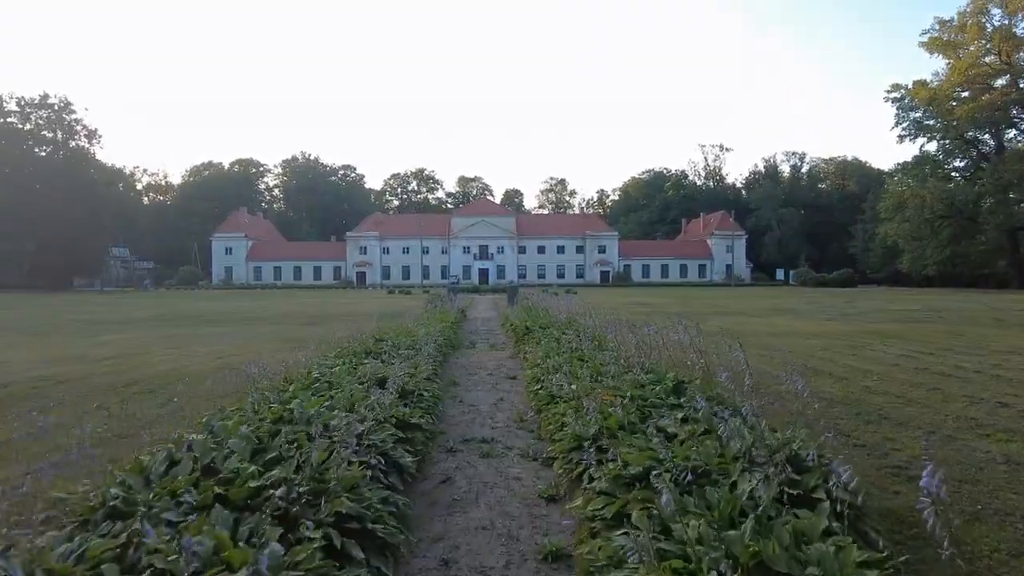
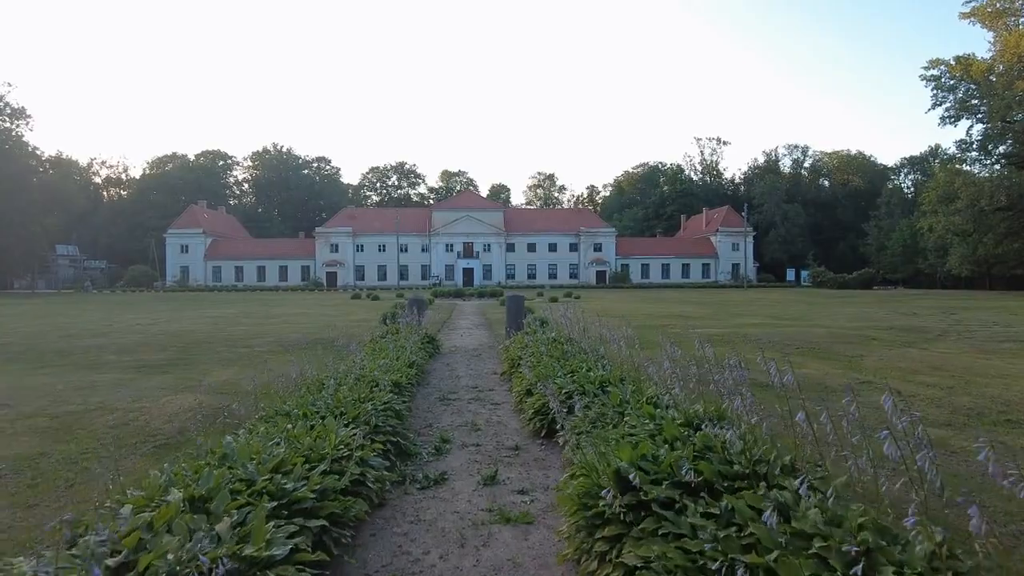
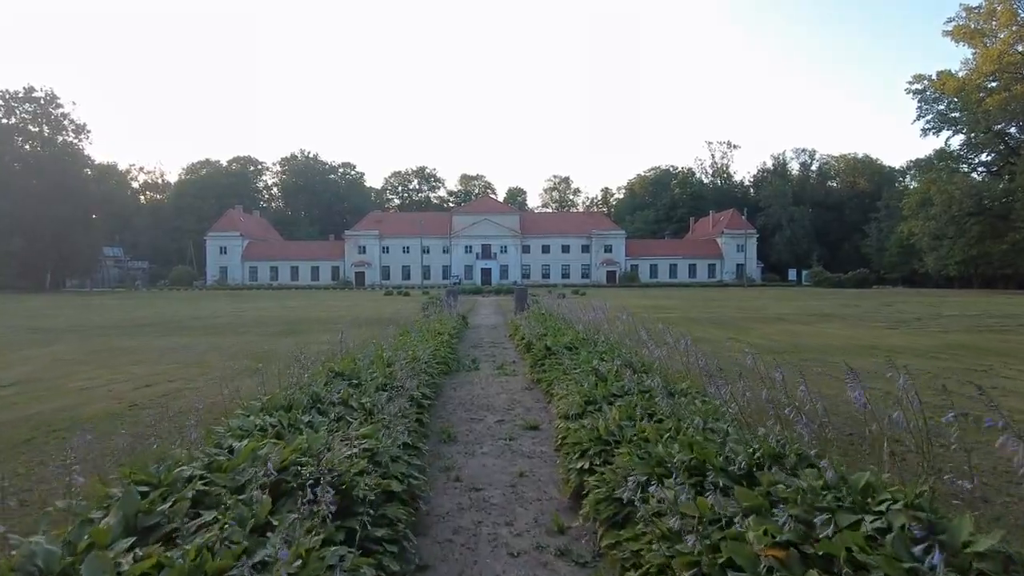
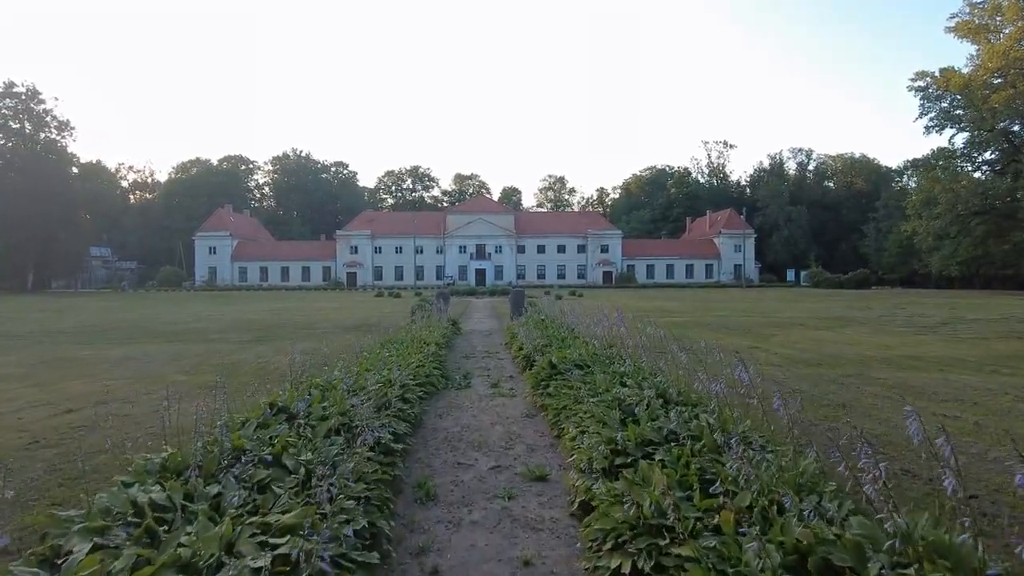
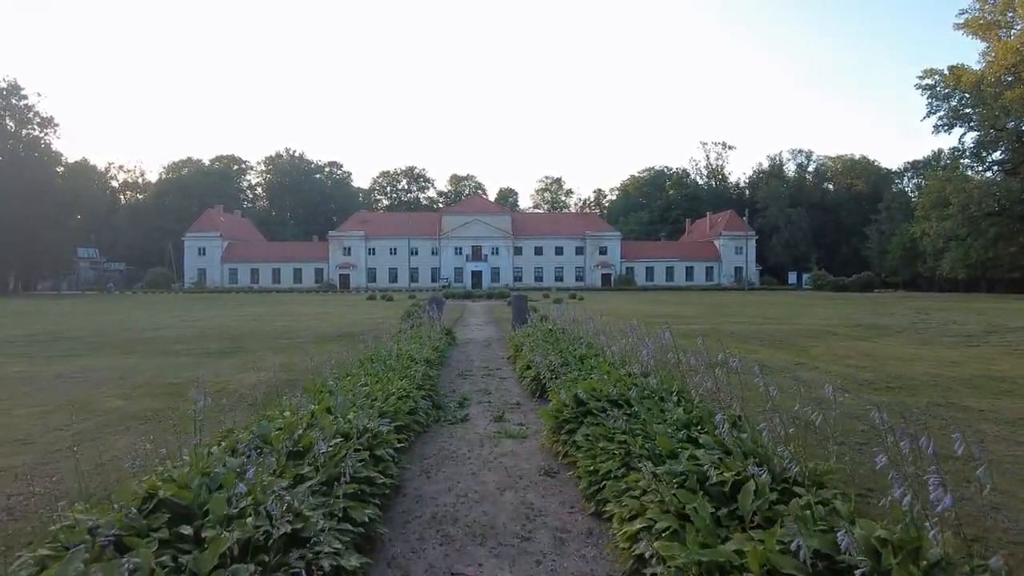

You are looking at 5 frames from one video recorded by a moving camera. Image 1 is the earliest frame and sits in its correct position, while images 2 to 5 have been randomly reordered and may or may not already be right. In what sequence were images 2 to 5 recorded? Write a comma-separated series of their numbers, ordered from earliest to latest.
3, 4, 5, 2
